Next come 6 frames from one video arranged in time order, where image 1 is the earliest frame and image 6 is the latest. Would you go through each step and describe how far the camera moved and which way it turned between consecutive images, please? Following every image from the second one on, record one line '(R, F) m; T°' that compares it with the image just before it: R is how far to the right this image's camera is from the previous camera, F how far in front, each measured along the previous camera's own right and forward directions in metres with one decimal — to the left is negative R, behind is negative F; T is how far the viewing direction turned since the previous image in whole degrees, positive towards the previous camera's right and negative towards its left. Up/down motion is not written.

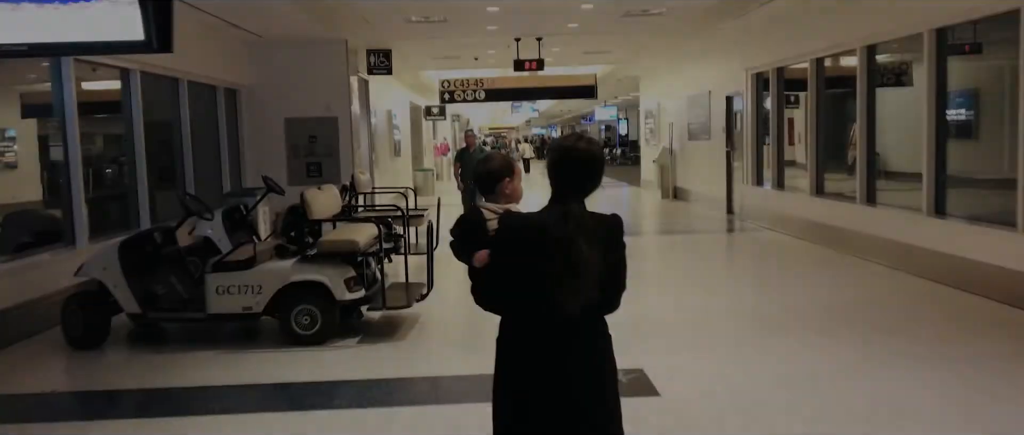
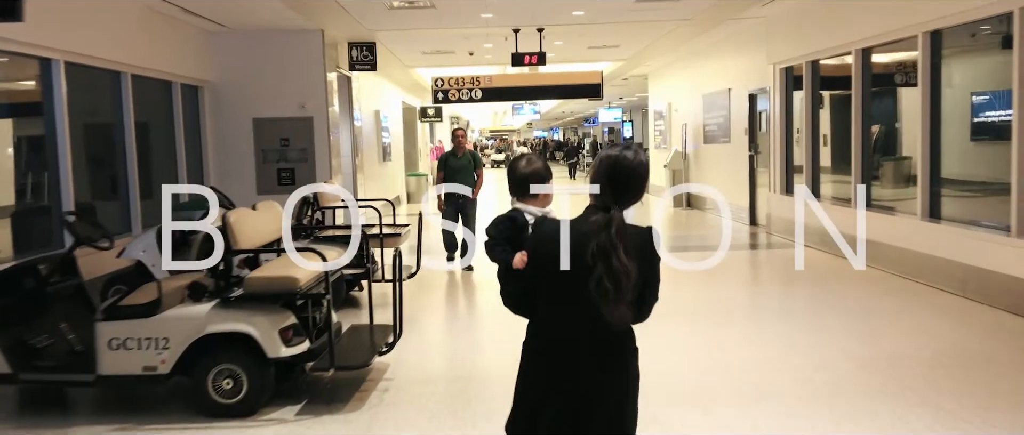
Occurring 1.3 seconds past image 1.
(0.0, +1.0) m; 0°
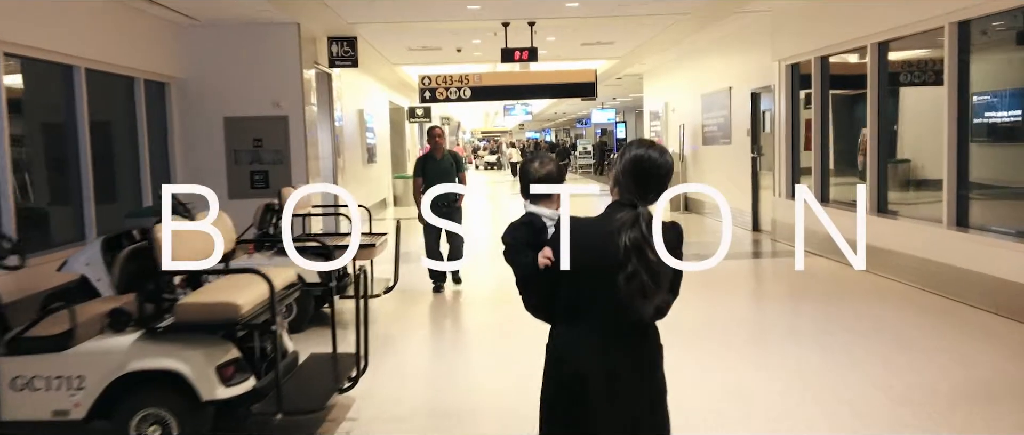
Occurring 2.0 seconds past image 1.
(0.0, +0.5) m; +1°
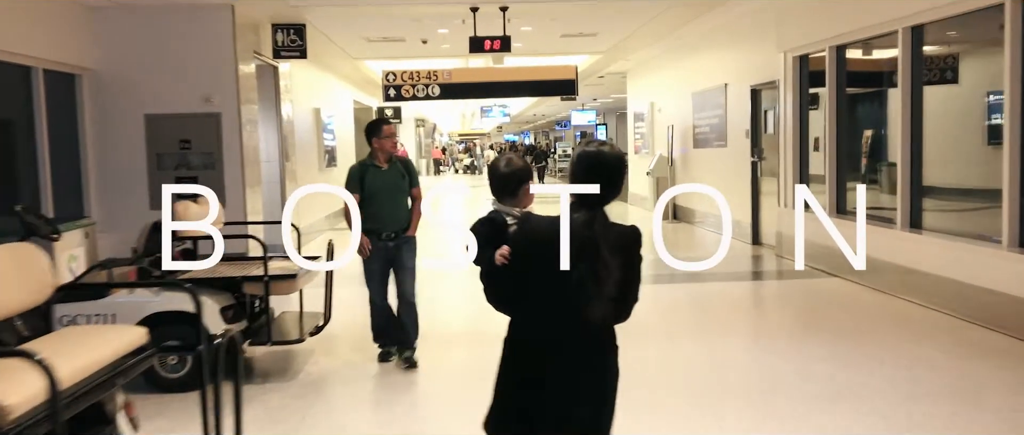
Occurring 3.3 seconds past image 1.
(+0.1, +1.0) m; +1°
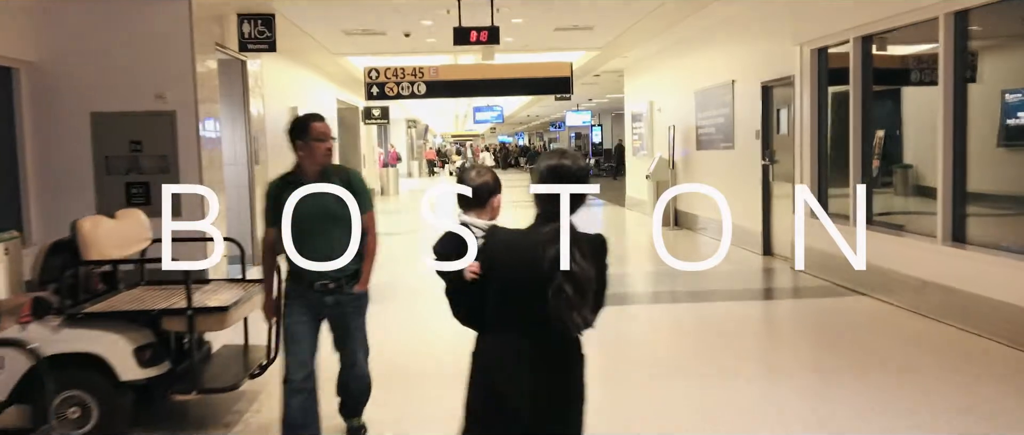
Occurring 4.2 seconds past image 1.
(0.0, +0.6) m; 0°
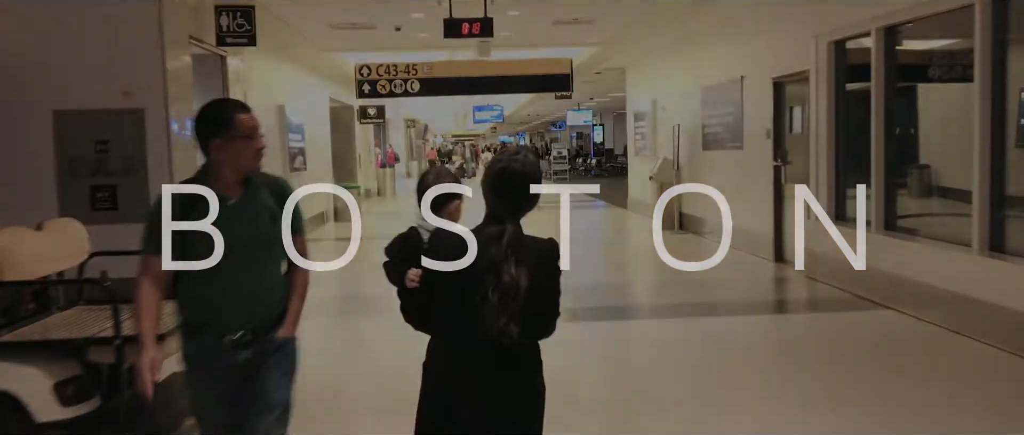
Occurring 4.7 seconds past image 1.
(0.0, +0.4) m; 0°
